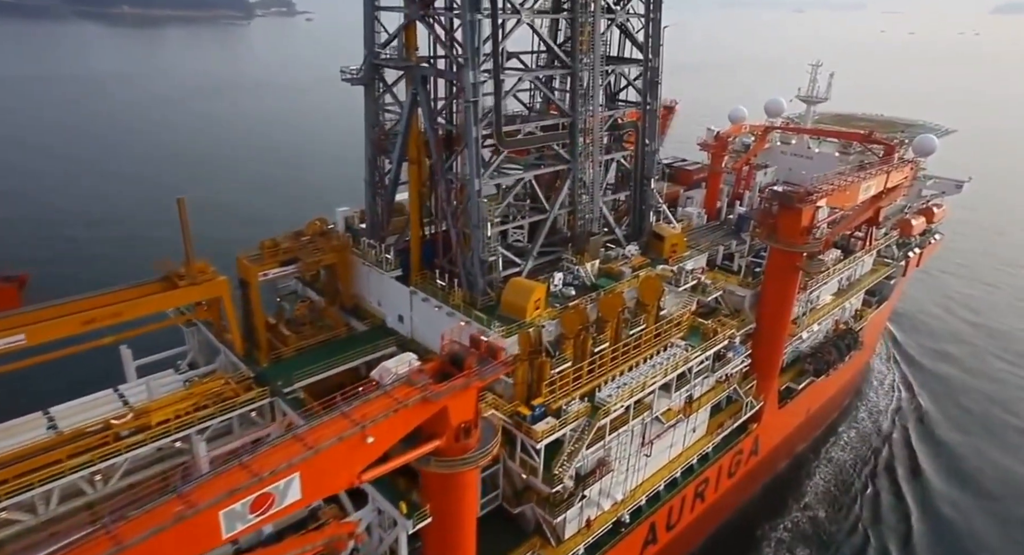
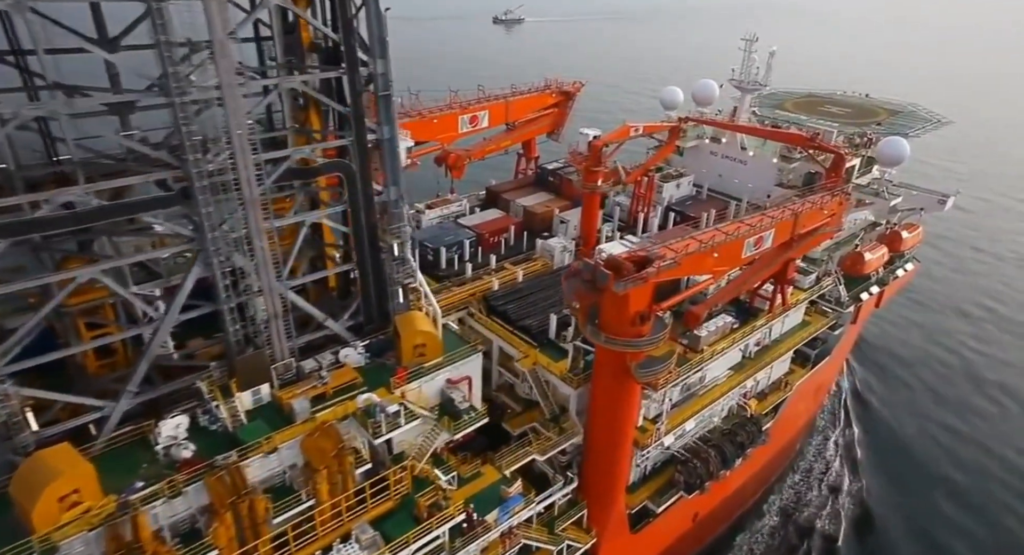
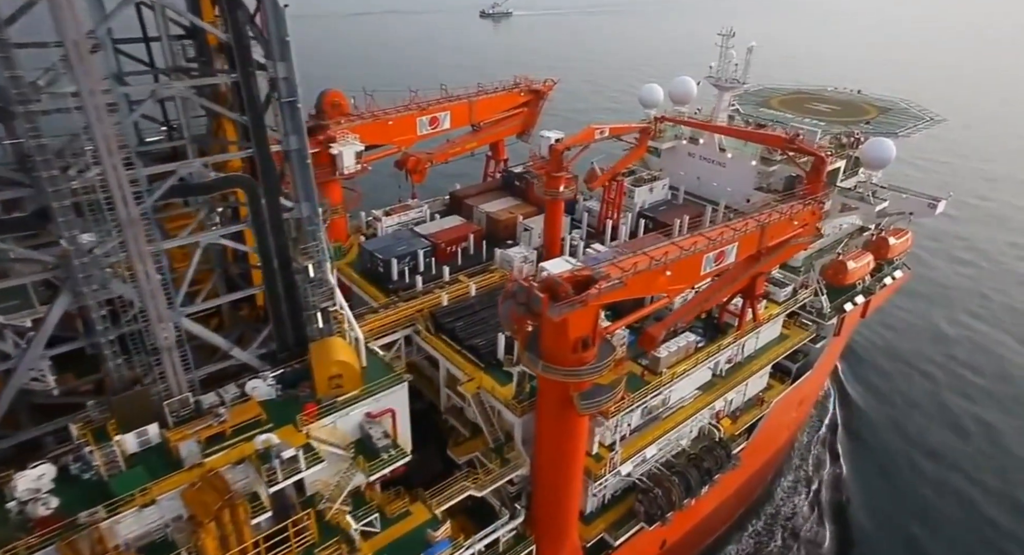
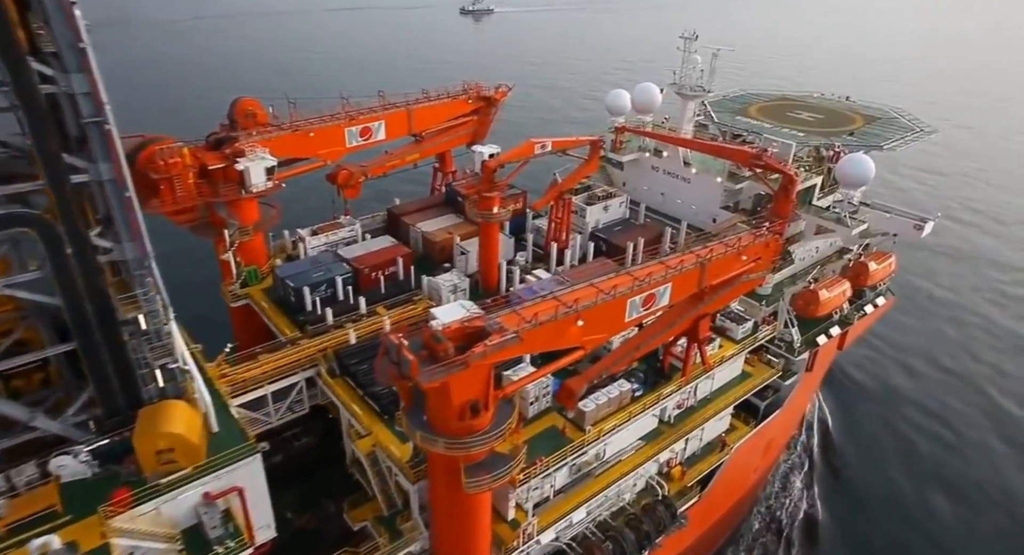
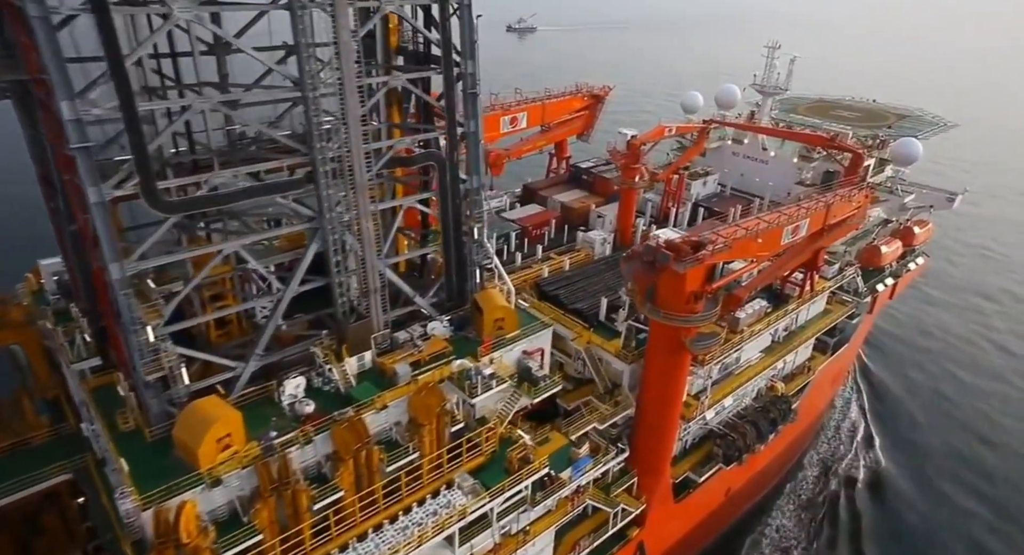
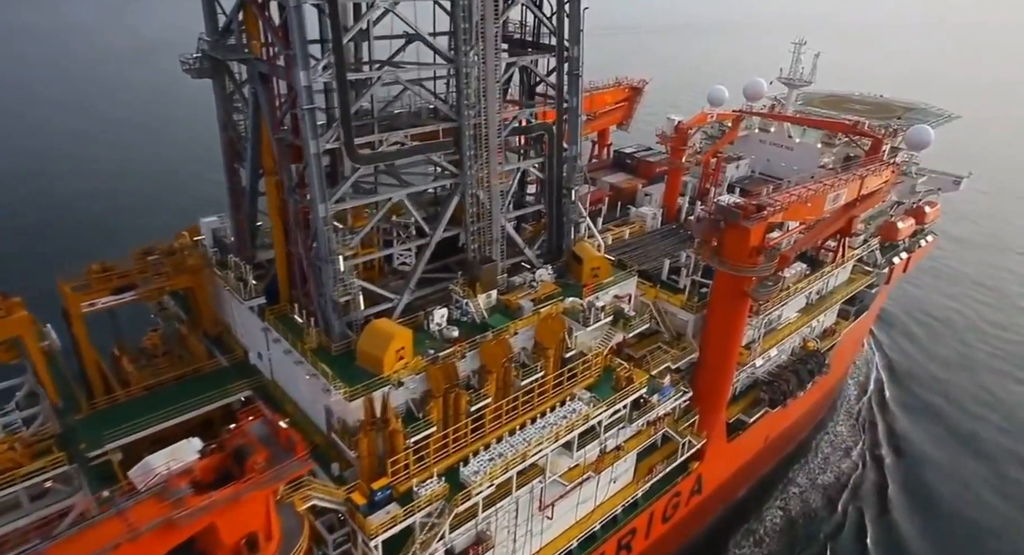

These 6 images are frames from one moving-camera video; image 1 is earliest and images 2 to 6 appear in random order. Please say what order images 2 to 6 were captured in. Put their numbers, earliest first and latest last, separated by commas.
6, 5, 2, 3, 4
